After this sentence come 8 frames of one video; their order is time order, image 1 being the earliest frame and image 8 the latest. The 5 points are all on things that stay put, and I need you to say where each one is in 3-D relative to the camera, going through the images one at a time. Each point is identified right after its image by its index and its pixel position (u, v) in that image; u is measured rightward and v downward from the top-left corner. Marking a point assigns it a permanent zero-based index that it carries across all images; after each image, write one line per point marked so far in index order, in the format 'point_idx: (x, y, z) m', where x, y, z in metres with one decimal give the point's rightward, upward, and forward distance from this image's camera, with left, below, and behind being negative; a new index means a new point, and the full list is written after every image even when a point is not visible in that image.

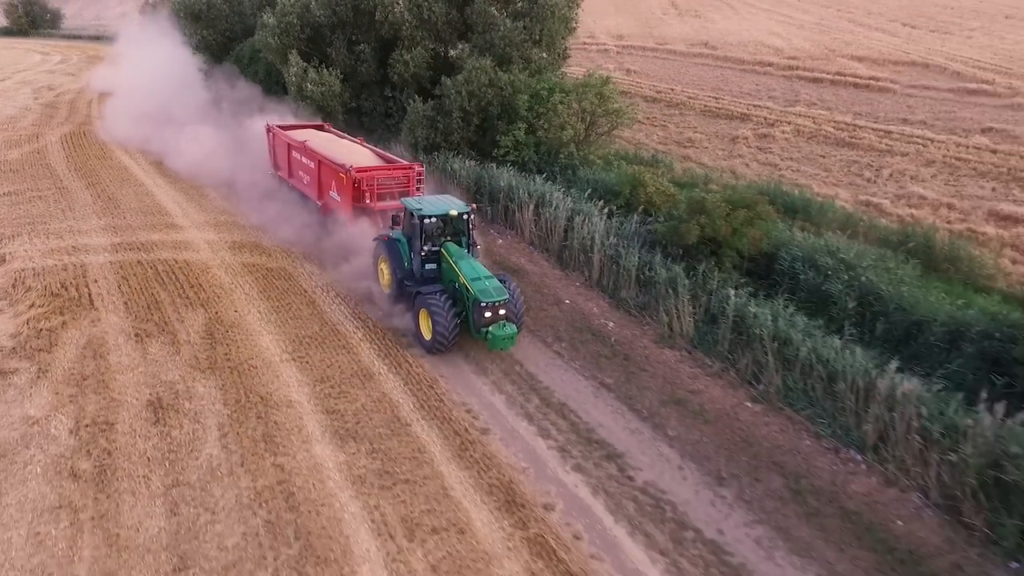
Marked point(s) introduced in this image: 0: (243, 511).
0: (-2.8, -2.4, +7.0) m
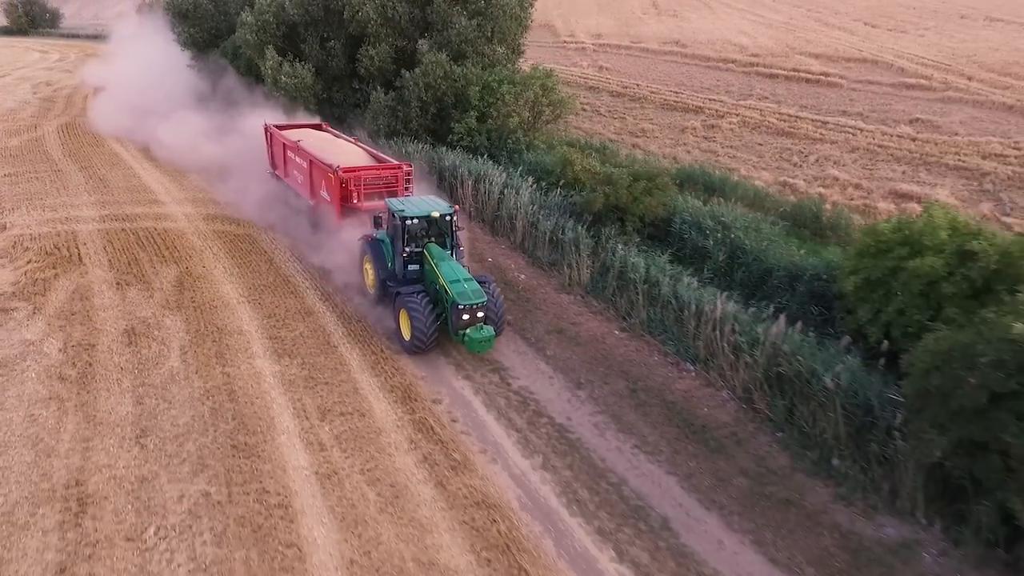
0: (-4.3, -1.6, +8.9) m
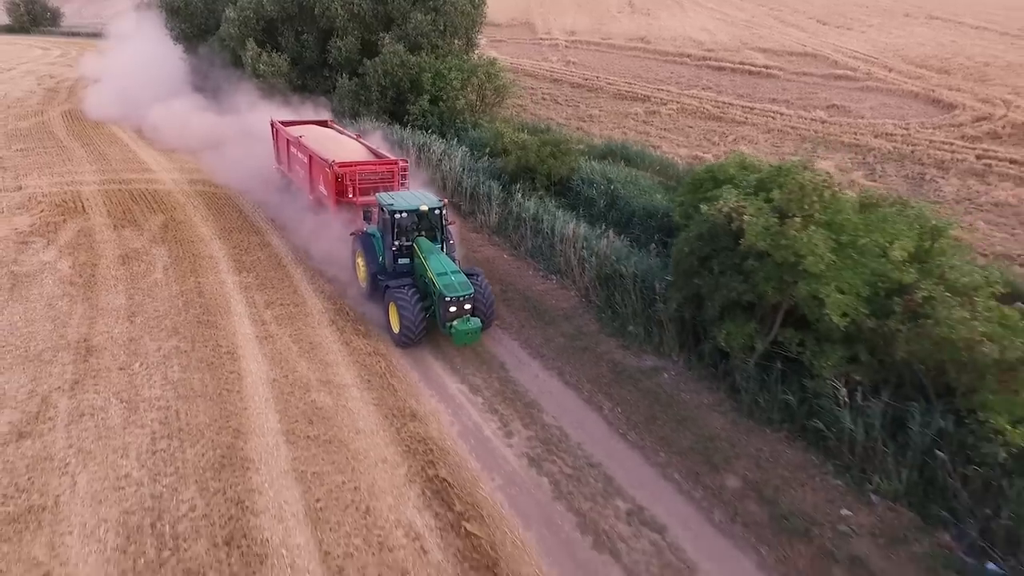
0: (-6.1, -0.2, +11.8) m
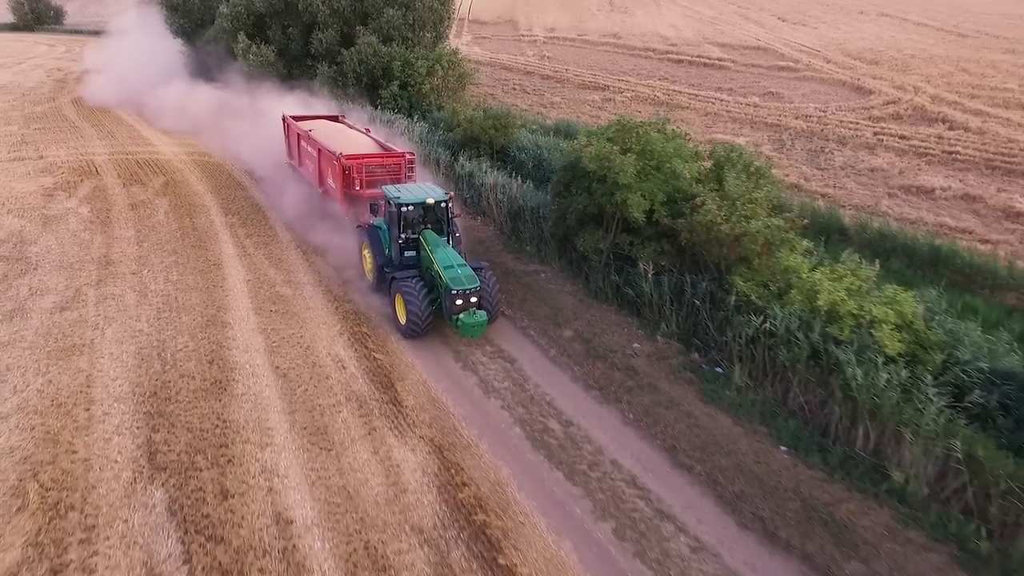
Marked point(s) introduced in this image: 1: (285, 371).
0: (-7.7, +1.2, +14.9) m
1: (-3.2, -1.2, +9.5) m
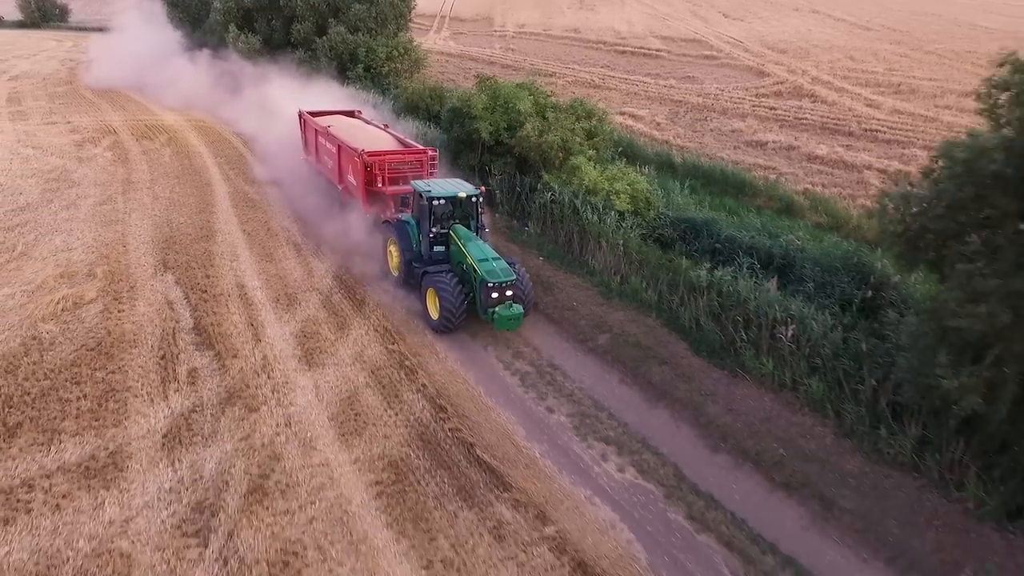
0: (-10.2, +3.7, +20.1) m
1: (-5.8, +1.2, +14.7) m
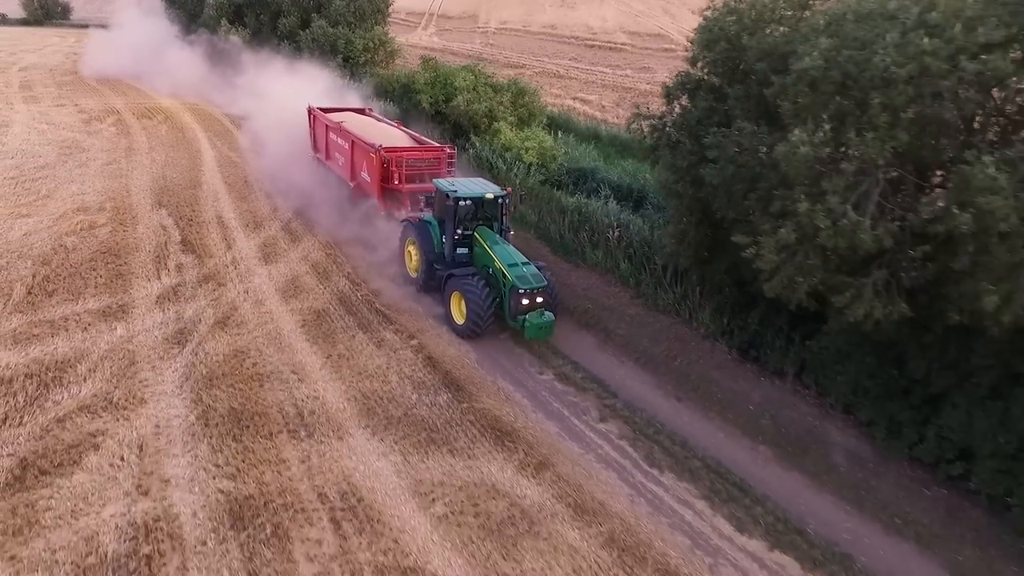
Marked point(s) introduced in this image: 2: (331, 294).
0: (-12.1, +5.3, +23.4) m
1: (-7.7, +2.8, +18.0) m
2: (-3.1, -0.1, +11.5) m
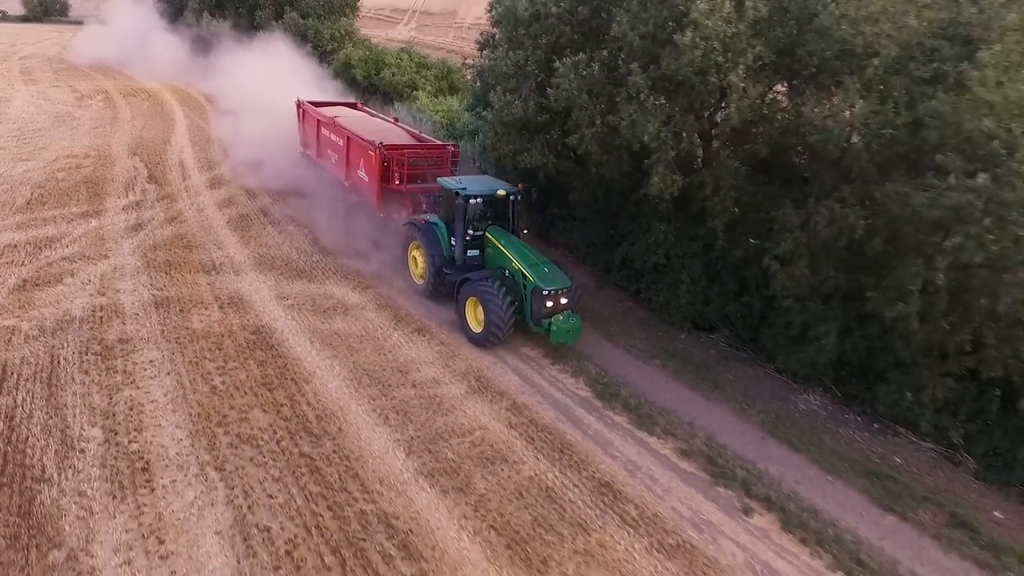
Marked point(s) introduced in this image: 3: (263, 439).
0: (-14.9, +7.3, +27.2) m
1: (-10.4, +4.8, +21.8) m
2: (-5.9, +1.9, +15.3) m
3: (-2.8, -1.6, +7.3) m
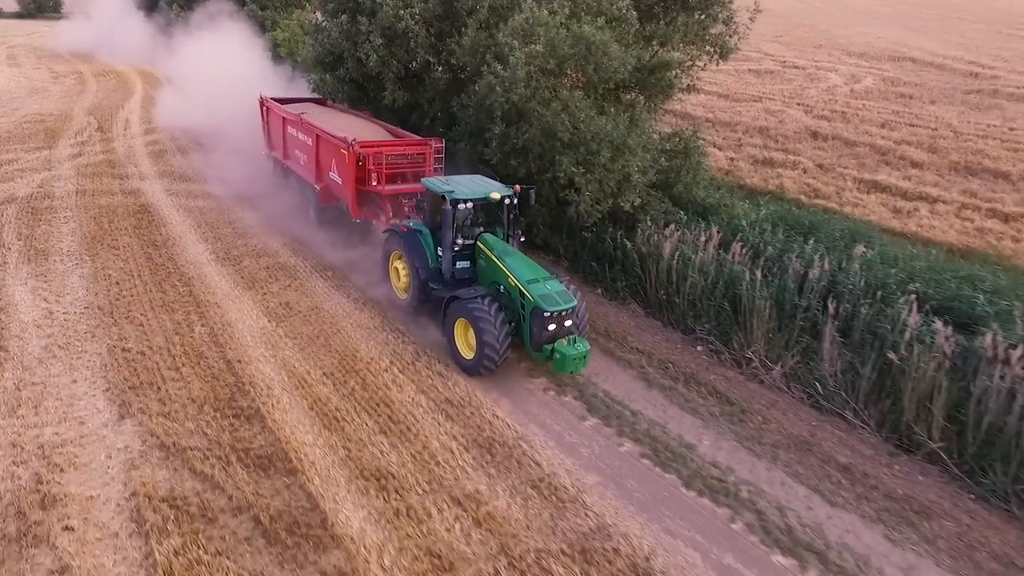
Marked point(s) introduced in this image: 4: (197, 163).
0: (-19.1, +9.7, +31.7) m
1: (-14.7, +7.2, +26.3) m
2: (-10.1, +4.3, +19.8) m
3: (-7.0, +0.8, +11.9) m
4: (-8.6, +3.5, +18.1) m
